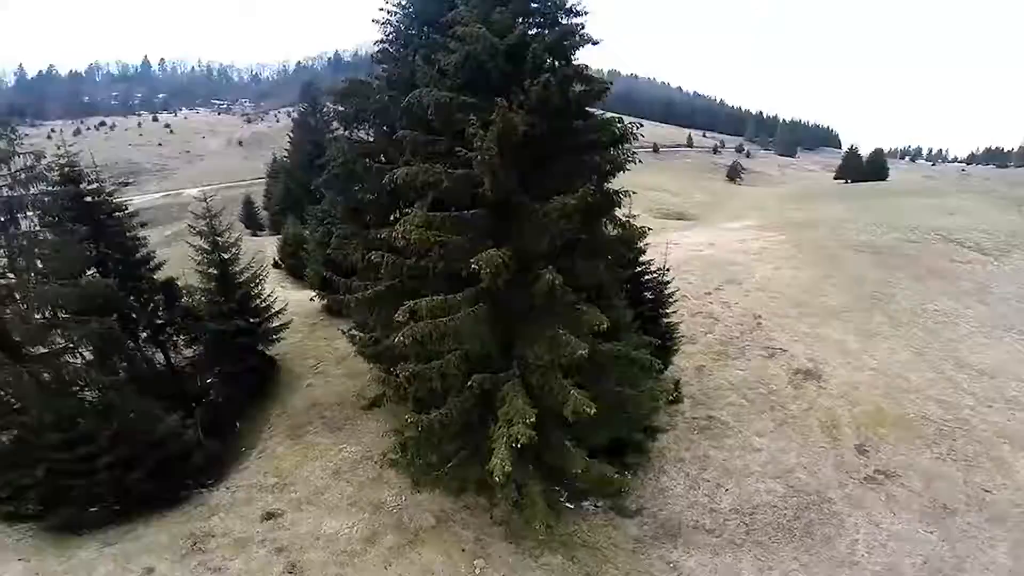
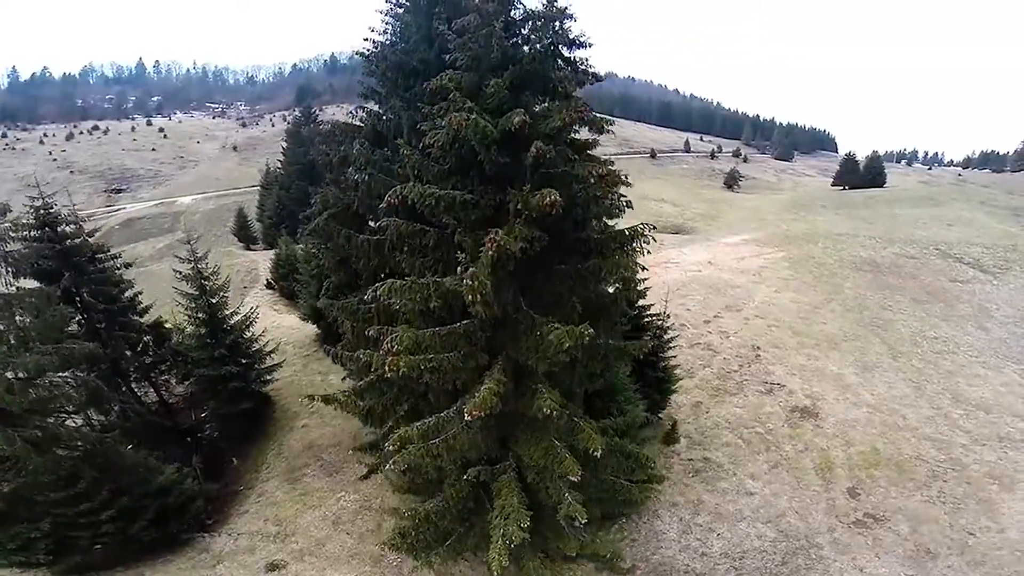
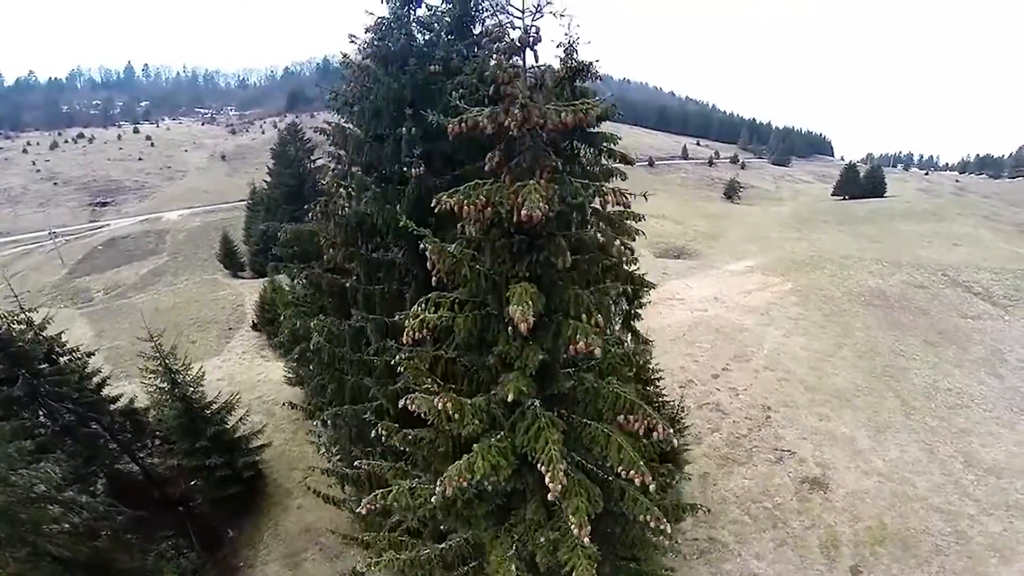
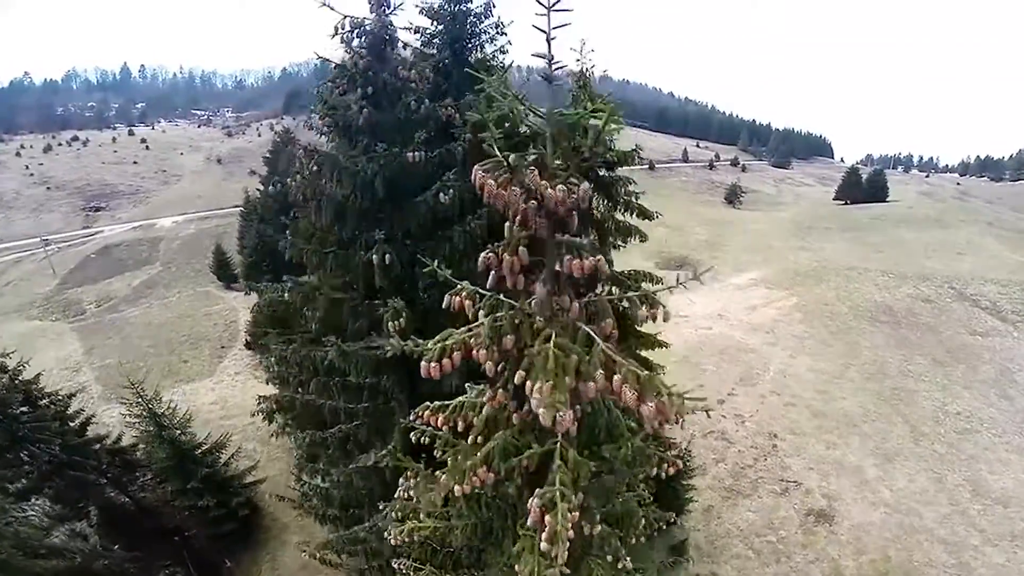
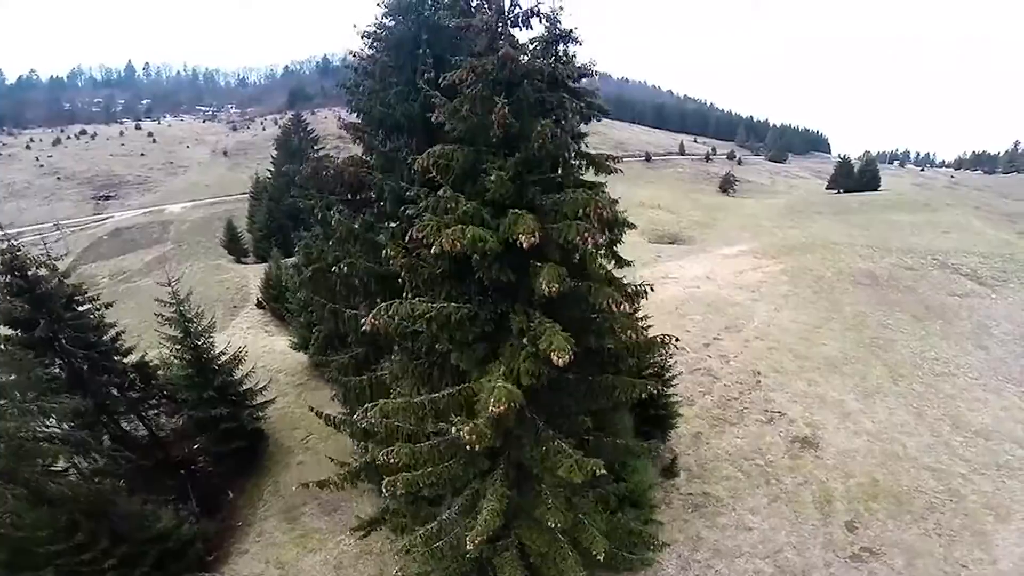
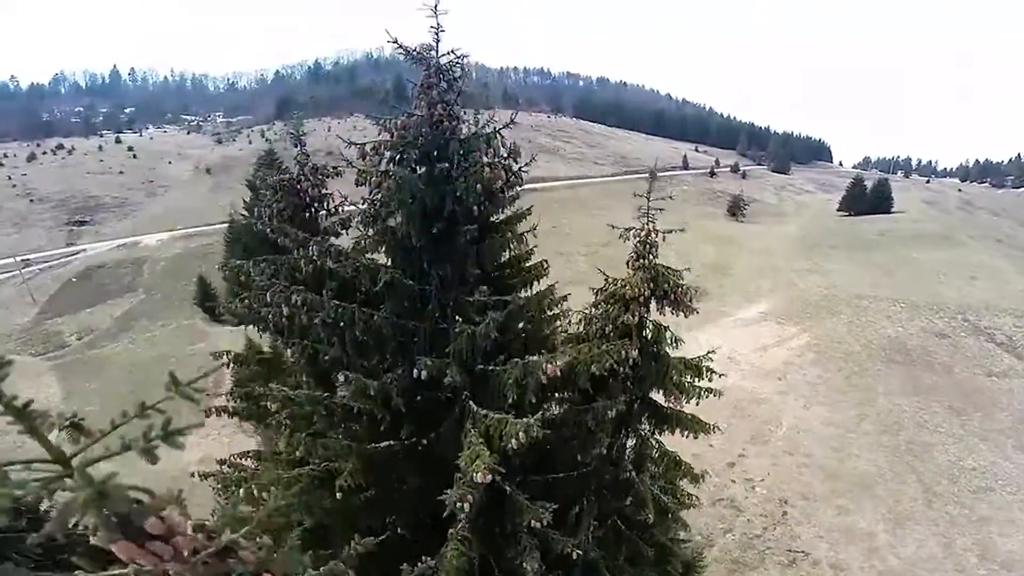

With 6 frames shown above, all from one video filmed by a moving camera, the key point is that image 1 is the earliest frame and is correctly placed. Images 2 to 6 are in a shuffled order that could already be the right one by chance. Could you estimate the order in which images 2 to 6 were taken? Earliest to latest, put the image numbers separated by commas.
2, 5, 3, 4, 6
